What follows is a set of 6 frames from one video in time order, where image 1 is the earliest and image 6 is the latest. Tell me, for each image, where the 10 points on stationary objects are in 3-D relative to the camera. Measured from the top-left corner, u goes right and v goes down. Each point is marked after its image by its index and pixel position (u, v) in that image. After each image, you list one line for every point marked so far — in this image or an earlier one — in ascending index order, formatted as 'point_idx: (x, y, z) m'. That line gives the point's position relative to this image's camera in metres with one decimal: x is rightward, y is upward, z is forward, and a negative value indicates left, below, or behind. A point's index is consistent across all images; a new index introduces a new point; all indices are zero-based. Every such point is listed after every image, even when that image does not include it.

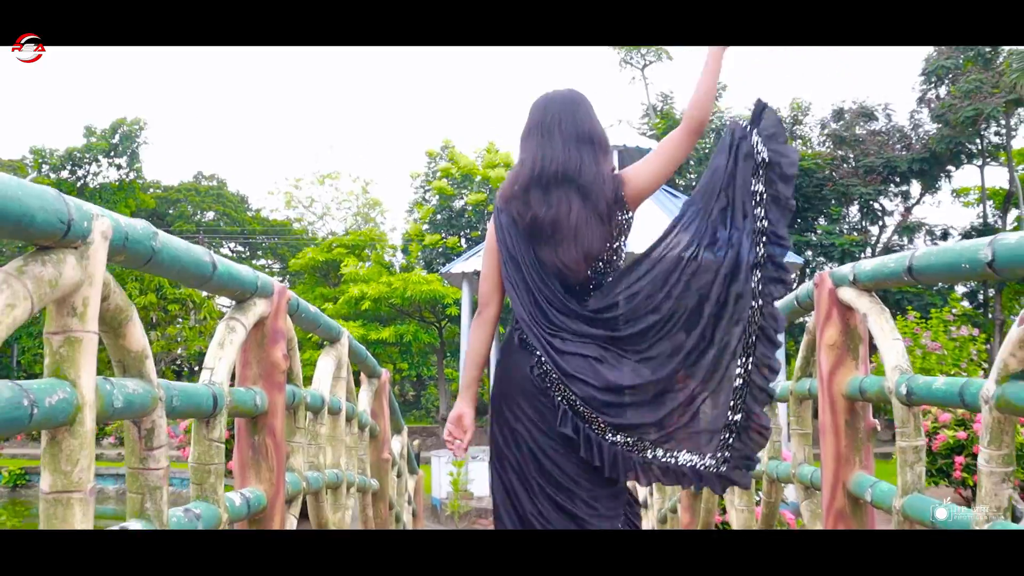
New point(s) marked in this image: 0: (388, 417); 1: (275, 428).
0: (-0.6, -0.6, +4.0) m
1: (-0.6, -0.3, +2.0) m
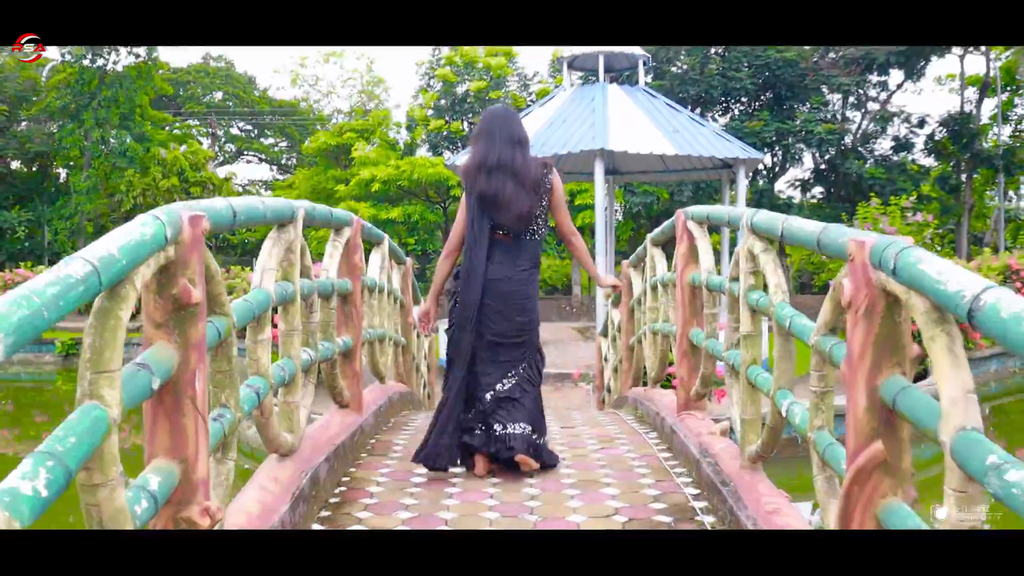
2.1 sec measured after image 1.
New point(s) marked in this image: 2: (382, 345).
0: (-0.7, 0.0, +5.4) m
1: (-0.6, -0.1, +3.5) m
2: (-0.7, -0.3, +4.4) m
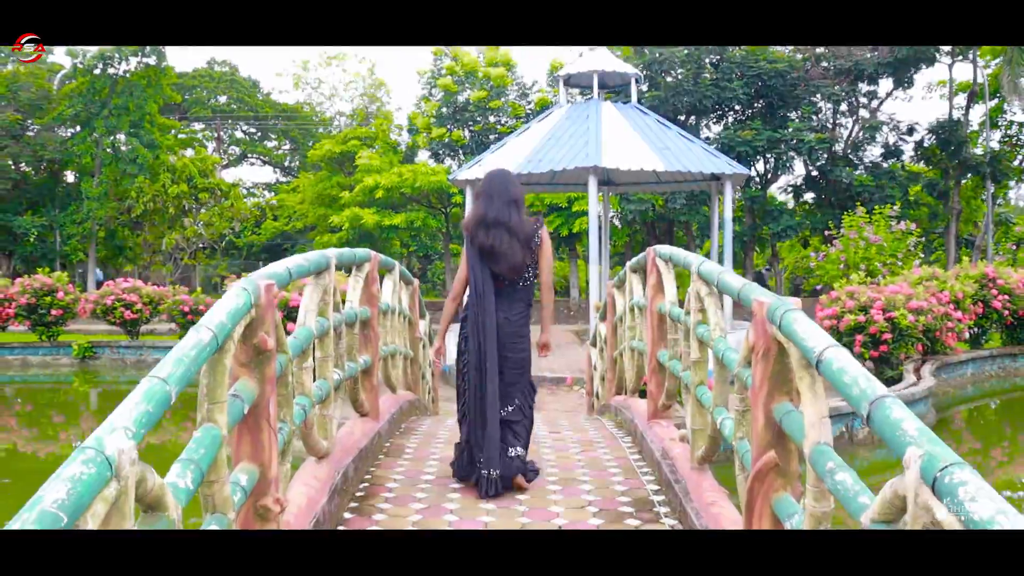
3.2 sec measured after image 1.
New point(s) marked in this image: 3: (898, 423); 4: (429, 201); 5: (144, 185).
0: (-0.7, -0.1, +6.0) m
1: (-0.7, -0.2, +4.1) m
2: (-0.7, -0.4, +5.0) m
3: (+0.7, -0.2, +1.6) m
4: (-1.9, +2.0, +19.0) m
5: (-8.7, +2.4, +19.8) m
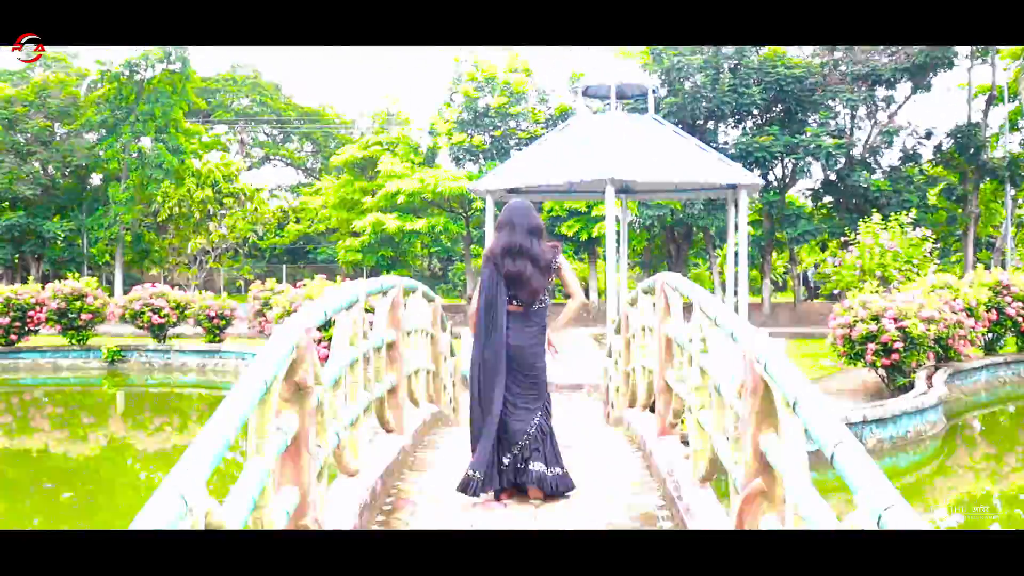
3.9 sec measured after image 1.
0: (-0.5, -0.3, +6.3) m
1: (-0.6, -0.3, +4.3) m
2: (-0.6, -0.5, +5.2) m
3: (+0.7, -0.4, +1.8) m
4: (-1.4, +1.9, +19.3) m
5: (-8.2, +2.4, +20.3) m
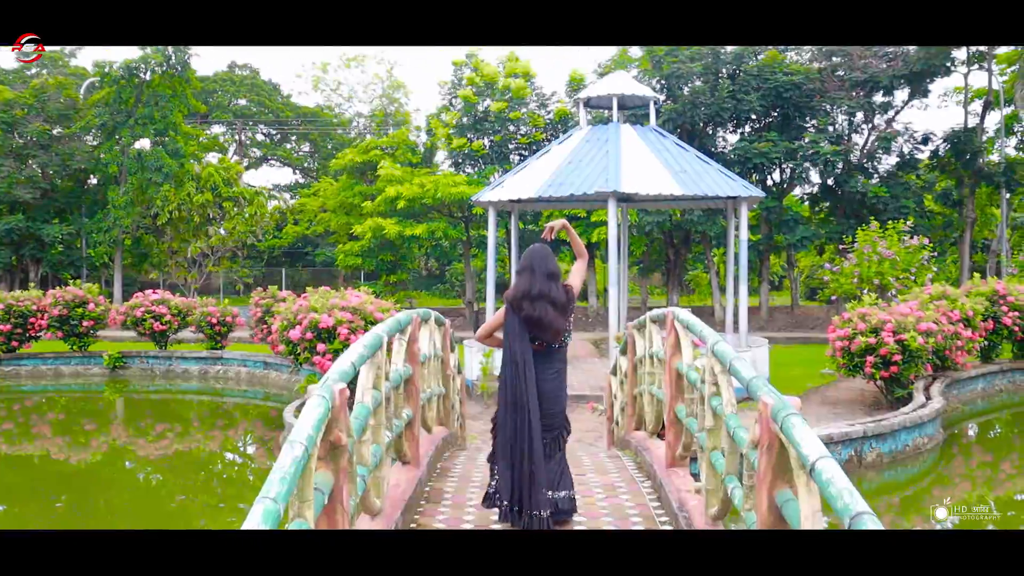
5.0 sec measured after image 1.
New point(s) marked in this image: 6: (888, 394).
0: (-0.5, -0.4, +6.4) m
1: (-0.5, -0.5, +4.4) m
2: (-0.5, -0.7, +5.3) m
3: (+0.8, -0.6, +1.9) m
4: (-1.4, +1.8, +19.4) m
5: (-8.2, +2.2, +20.3) m
6: (+4.6, -1.3, +10.4) m
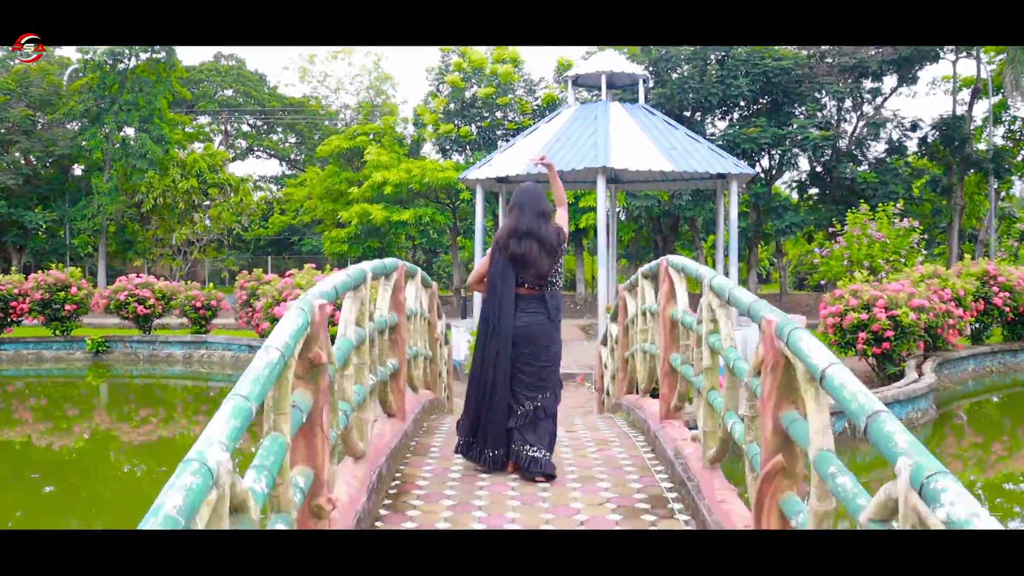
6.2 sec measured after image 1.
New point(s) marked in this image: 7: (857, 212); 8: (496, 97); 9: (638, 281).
0: (-0.6, -0.2, +6.3) m
1: (-0.6, -0.2, +4.3) m
2: (-0.6, -0.4, +5.2) m
3: (+0.8, -0.3, +1.8) m
4: (-1.7, +2.1, +19.2) m
5: (-8.5, +2.6, +20.1) m
6: (+4.5, -1.0, +10.3) m
7: (+6.5, +1.5, +16.0) m
8: (-0.4, +4.5, +19.8) m
9: (+0.8, 0.0, +5.3) m
